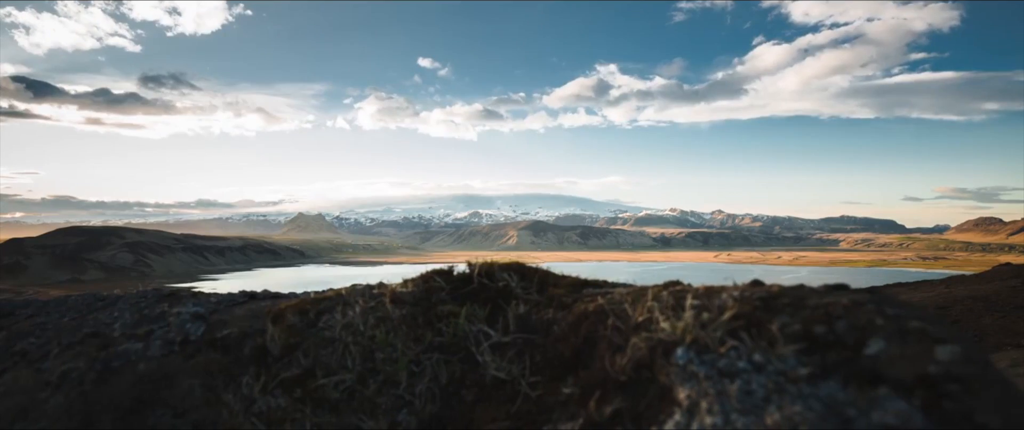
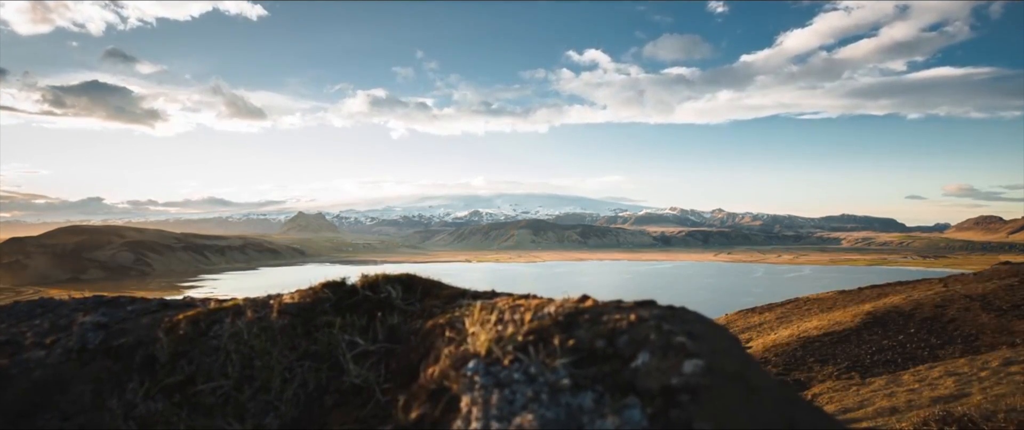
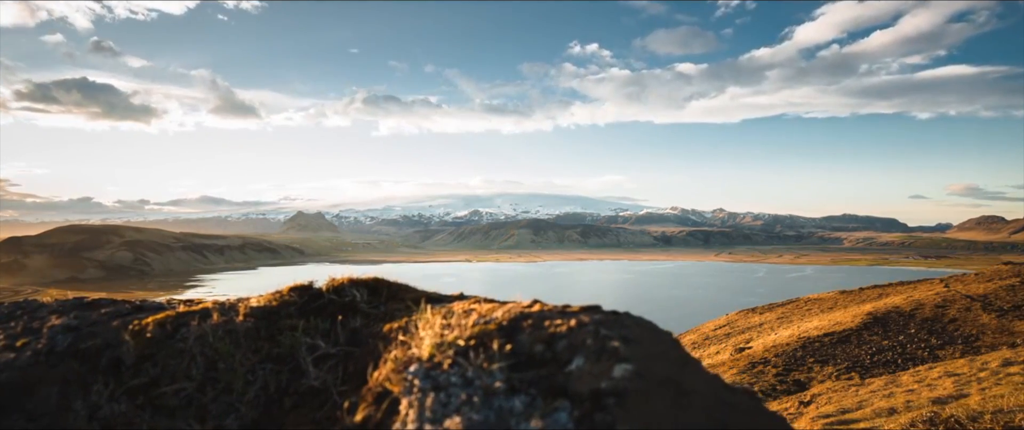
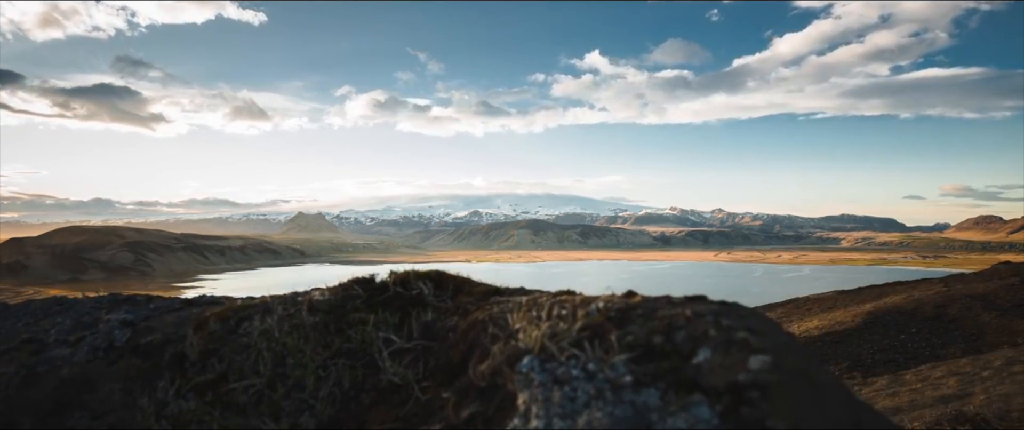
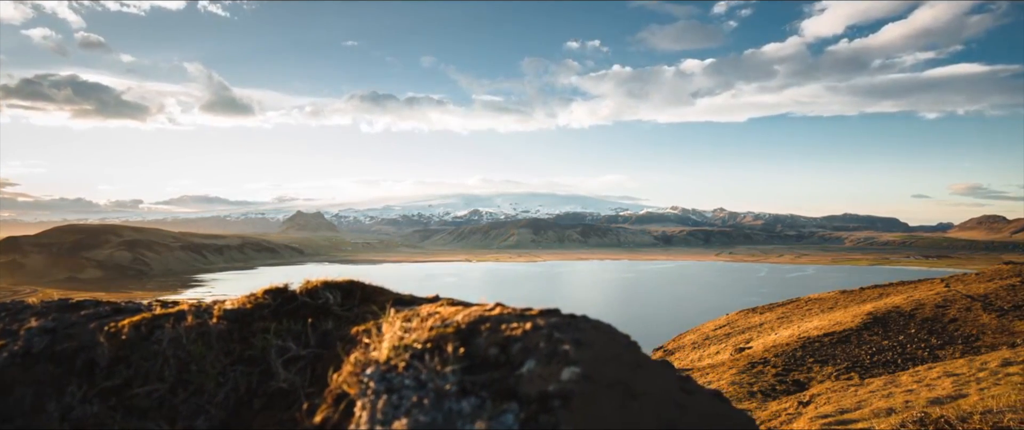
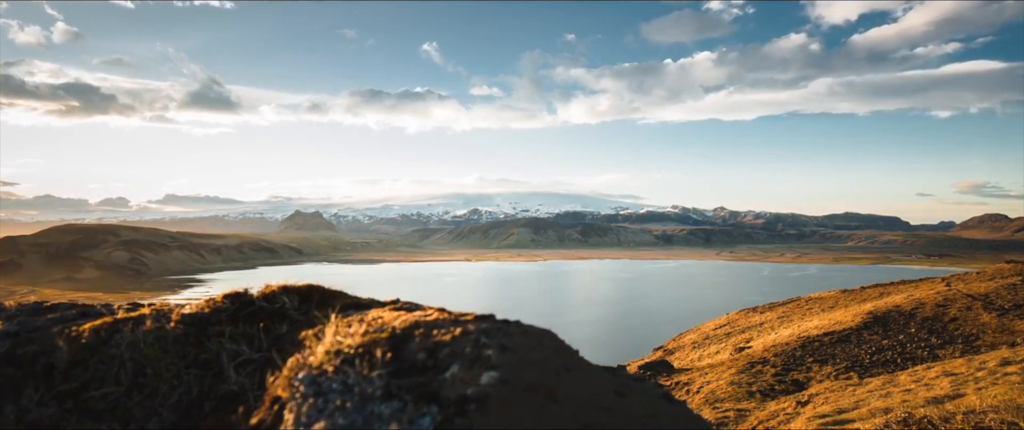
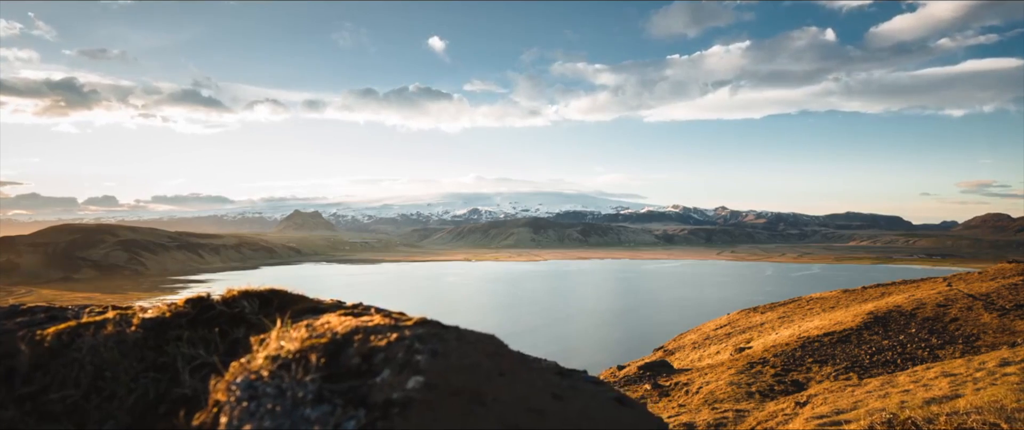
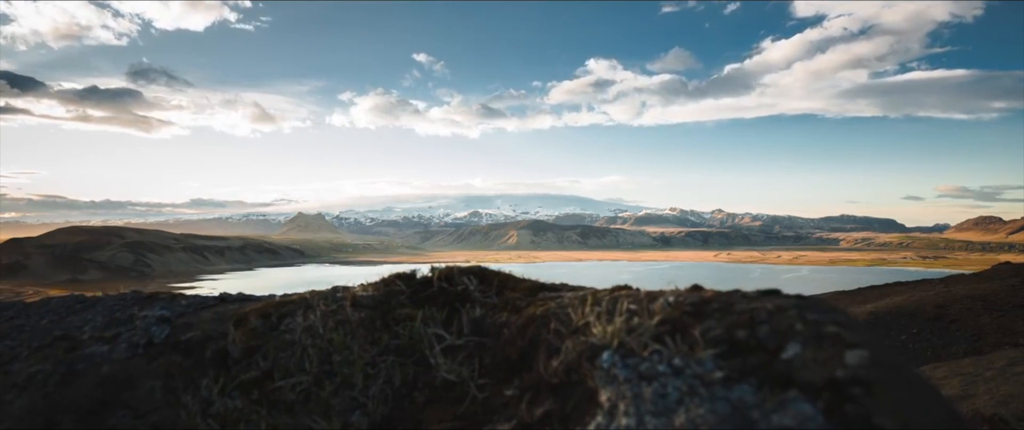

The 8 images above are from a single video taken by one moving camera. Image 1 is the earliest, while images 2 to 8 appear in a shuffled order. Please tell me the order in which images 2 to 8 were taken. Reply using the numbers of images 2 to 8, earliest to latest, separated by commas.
8, 4, 2, 3, 5, 6, 7
